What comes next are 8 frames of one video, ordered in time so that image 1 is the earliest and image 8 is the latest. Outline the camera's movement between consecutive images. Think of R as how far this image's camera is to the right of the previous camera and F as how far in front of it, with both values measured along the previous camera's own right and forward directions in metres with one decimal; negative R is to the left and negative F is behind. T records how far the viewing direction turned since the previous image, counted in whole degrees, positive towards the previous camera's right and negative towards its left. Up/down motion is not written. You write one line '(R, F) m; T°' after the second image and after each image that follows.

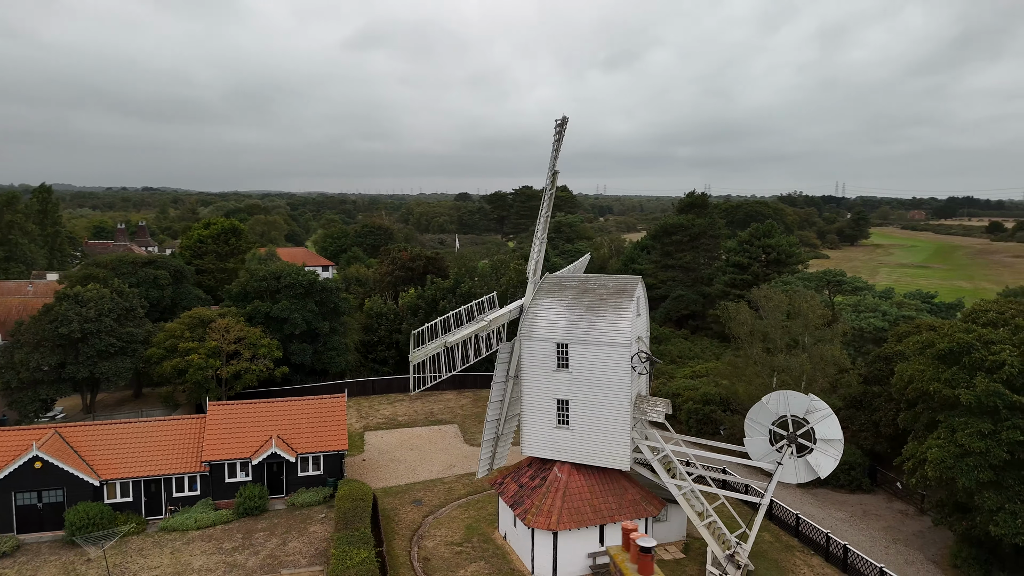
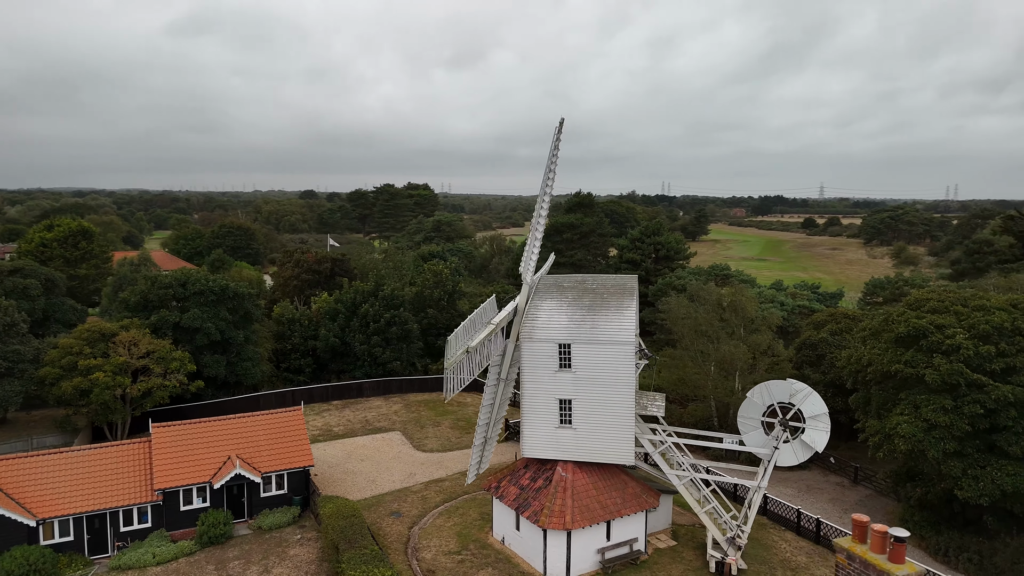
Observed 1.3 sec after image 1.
(-3.8, +0.5) m; +12°
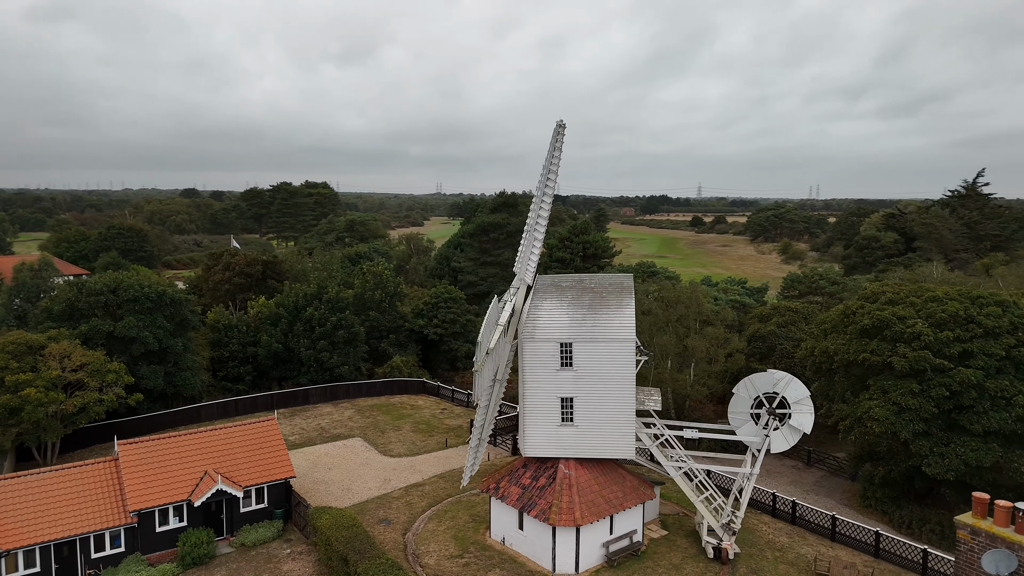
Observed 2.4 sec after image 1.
(-2.7, +0.2) m; +8°
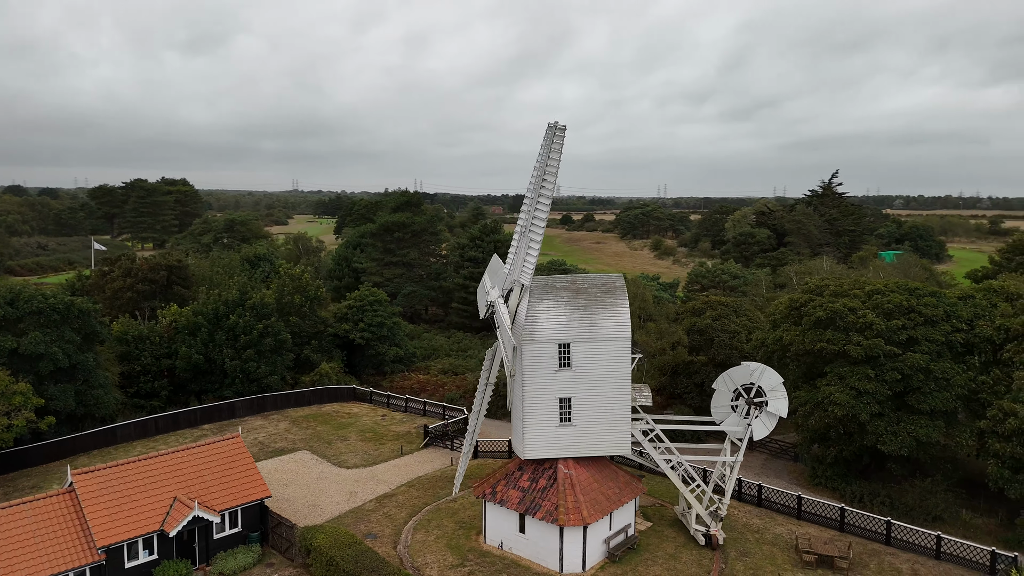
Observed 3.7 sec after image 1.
(-3.3, +0.5) m; +10°
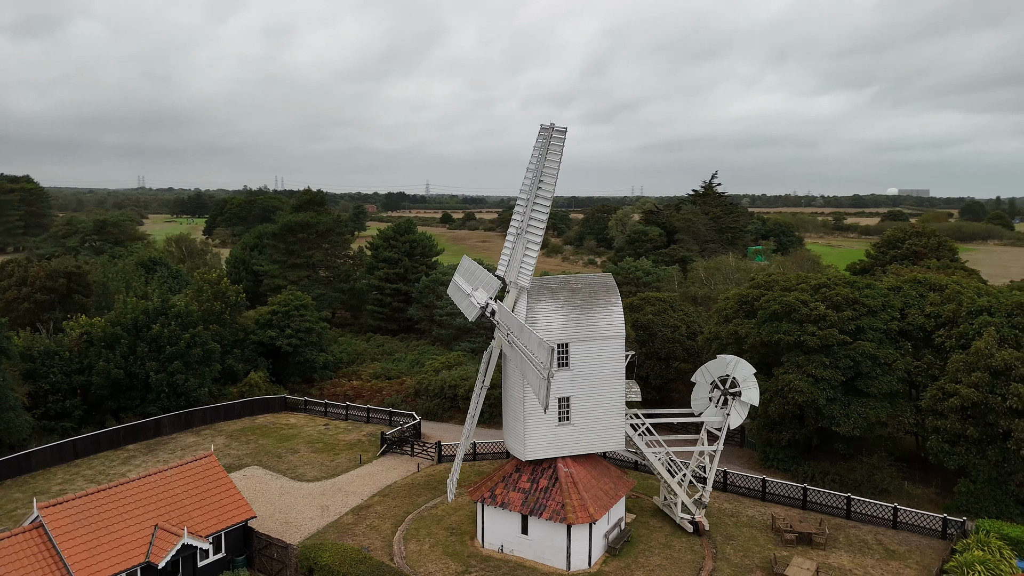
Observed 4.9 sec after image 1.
(-3.2, +0.3) m; +10°
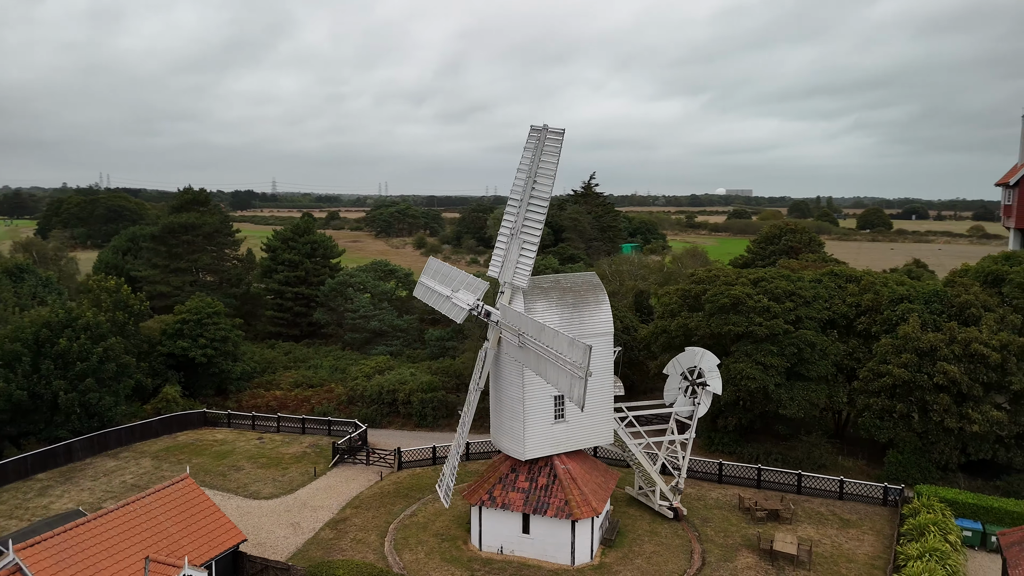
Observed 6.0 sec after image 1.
(-3.5, +0.3) m; +11°
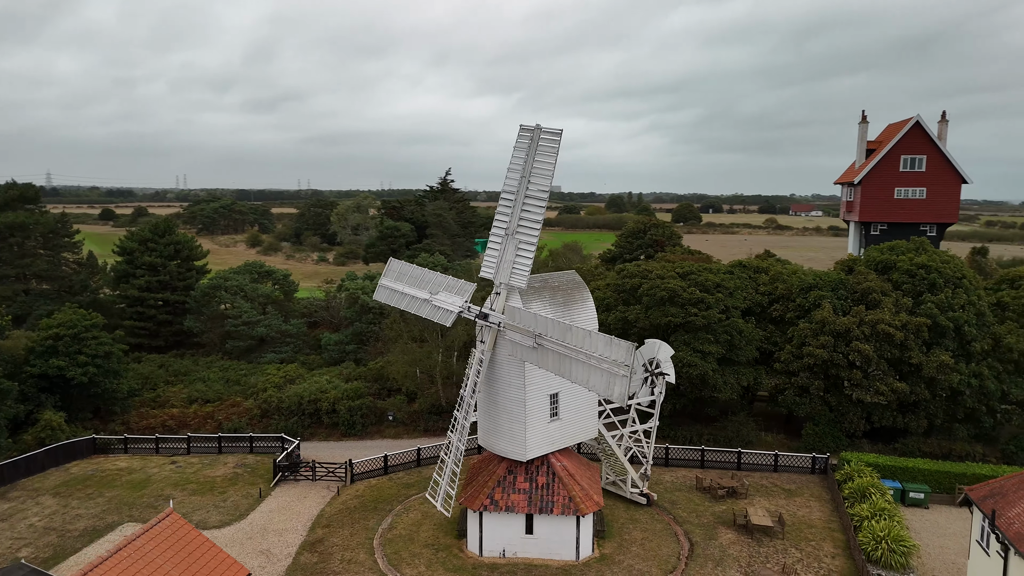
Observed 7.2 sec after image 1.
(-4.4, +0.7) m; +14°
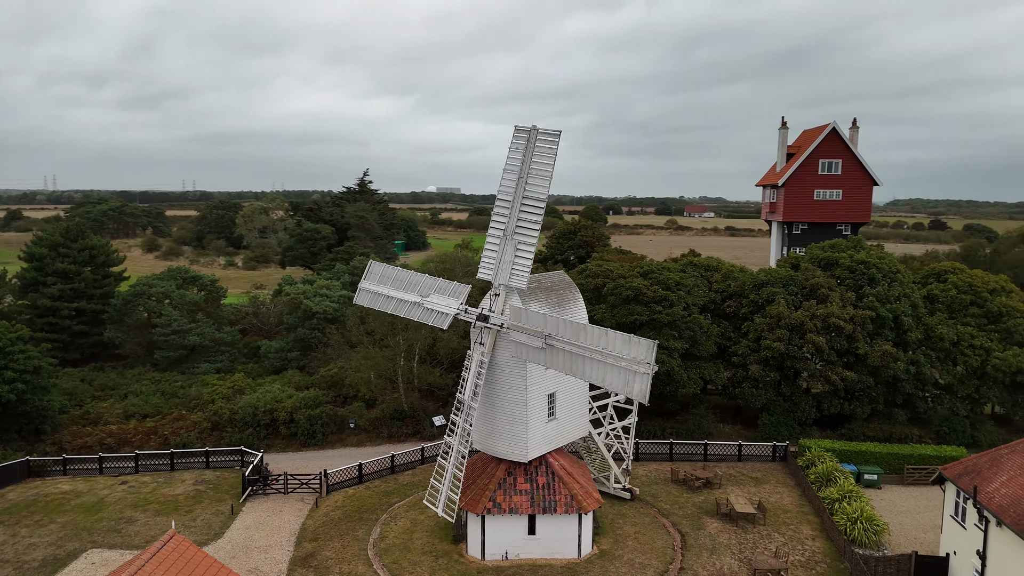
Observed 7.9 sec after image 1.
(-2.5, +0.2) m; +8°
